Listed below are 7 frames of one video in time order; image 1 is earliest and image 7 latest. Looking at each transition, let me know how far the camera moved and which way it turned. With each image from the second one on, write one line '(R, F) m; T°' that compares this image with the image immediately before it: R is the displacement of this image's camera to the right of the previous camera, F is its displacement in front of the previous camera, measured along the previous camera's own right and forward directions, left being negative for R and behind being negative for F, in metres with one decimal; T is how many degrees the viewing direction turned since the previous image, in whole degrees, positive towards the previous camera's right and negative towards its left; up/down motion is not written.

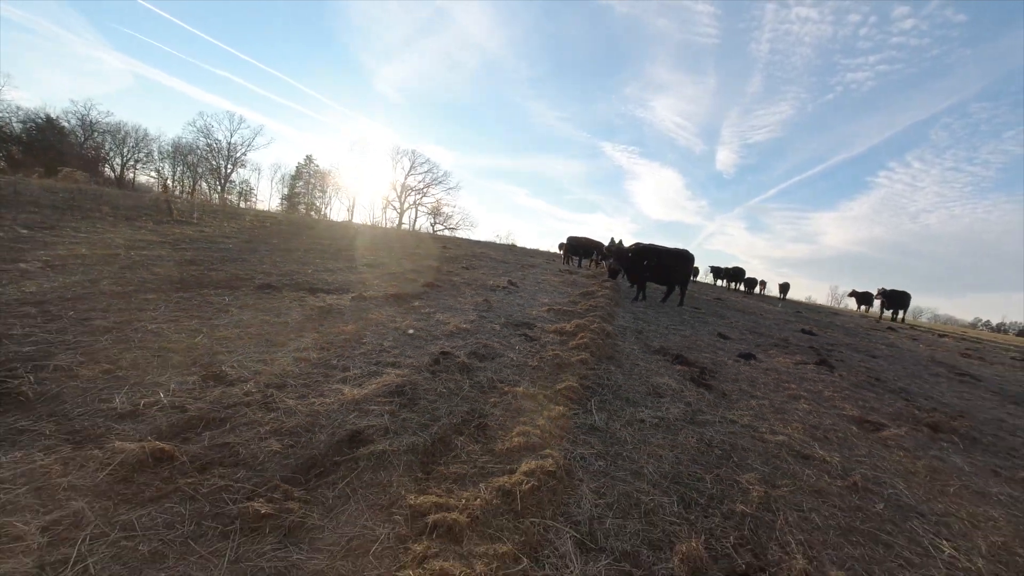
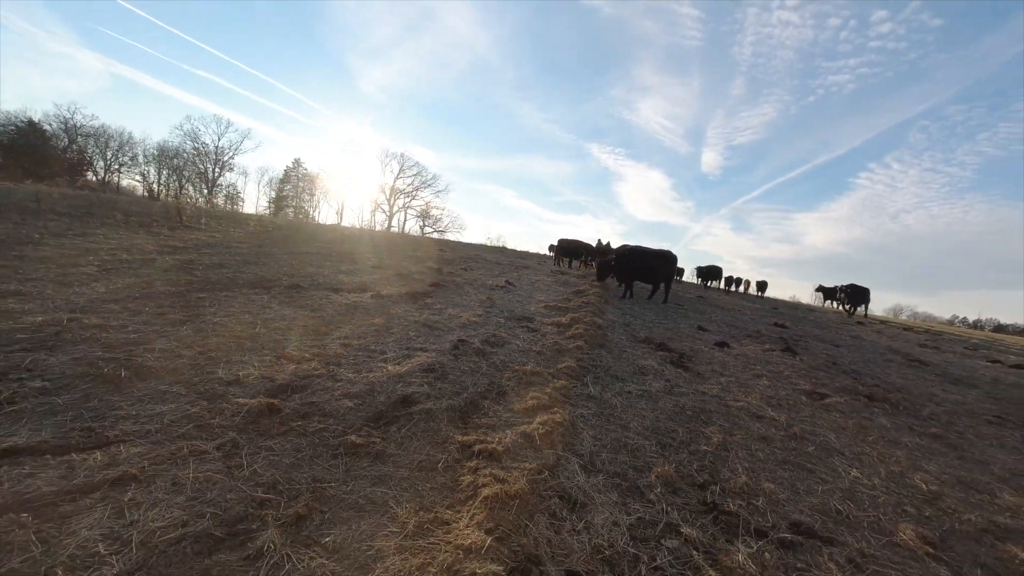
(-0.3, -1.2) m; +1°
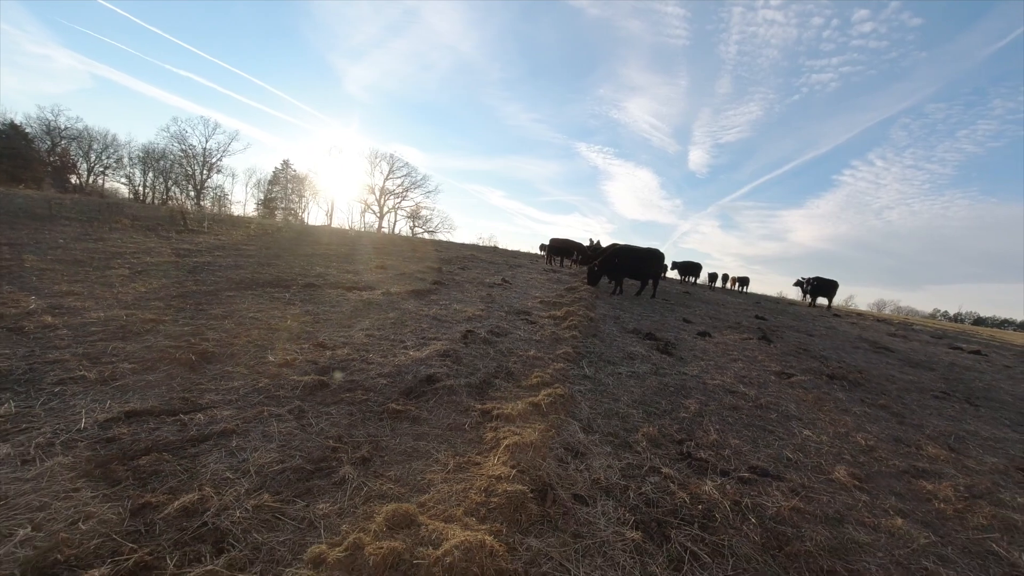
(-0.2, -0.9) m; +1°
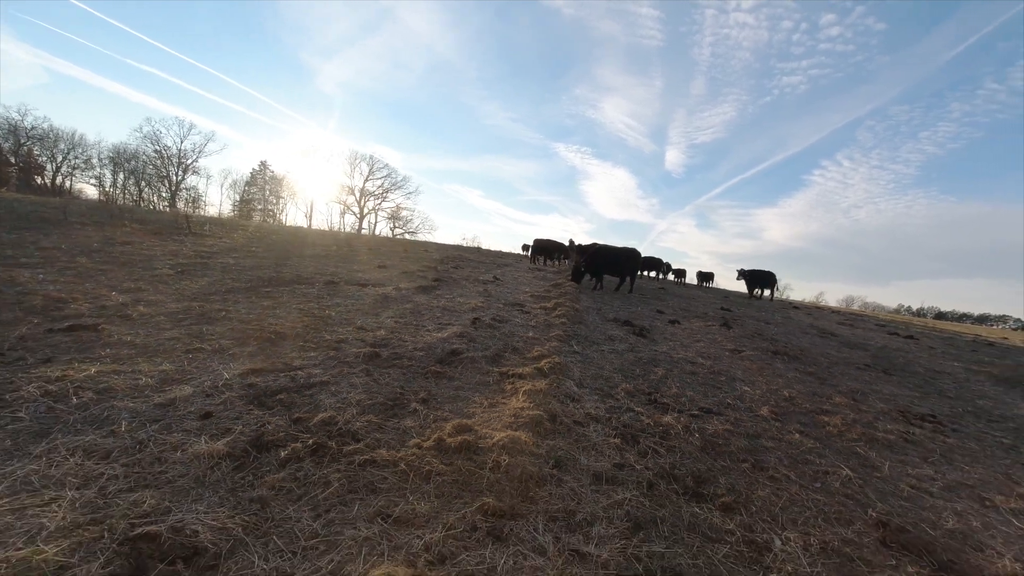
(-0.5, -1.7) m; +2°
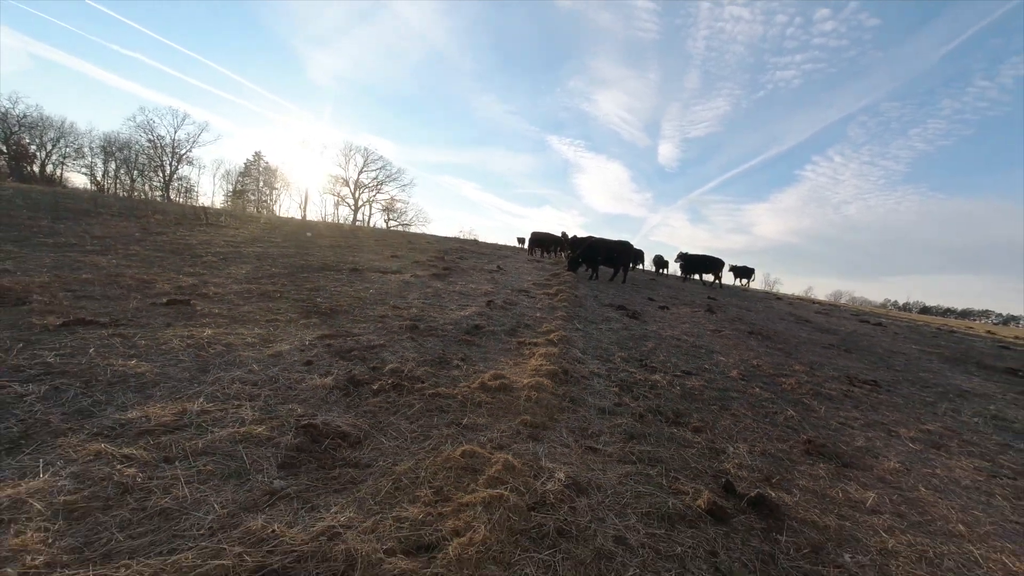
(-0.4, -1.4) m; +1°
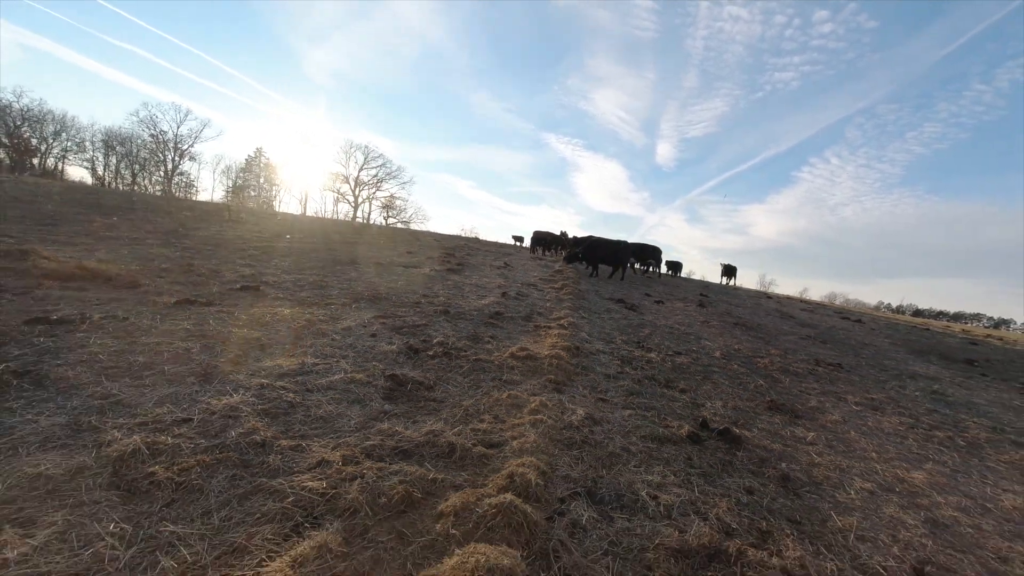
(-0.4, -1.4) m; 0°
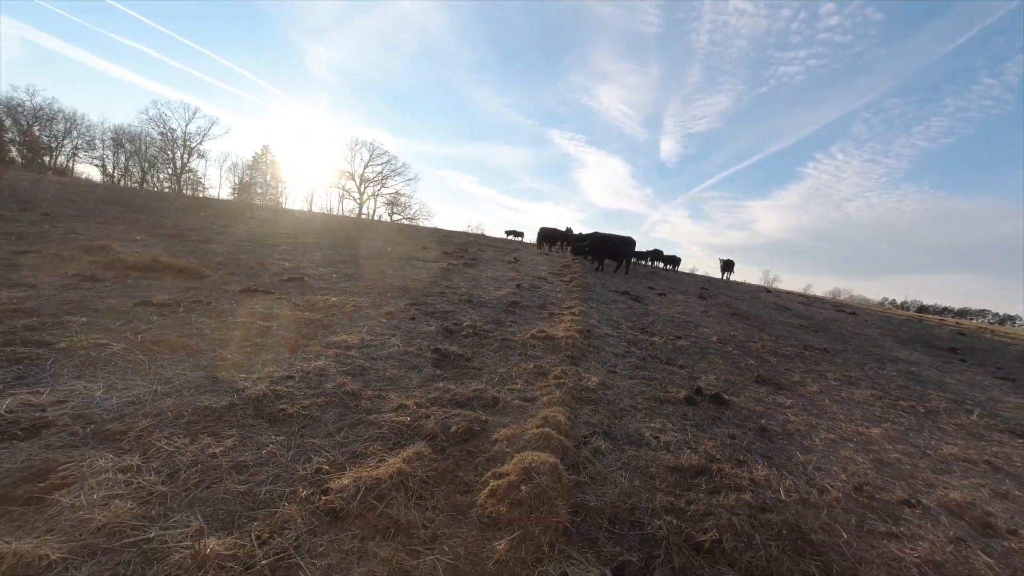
(-0.3, -1.1) m; 0°
